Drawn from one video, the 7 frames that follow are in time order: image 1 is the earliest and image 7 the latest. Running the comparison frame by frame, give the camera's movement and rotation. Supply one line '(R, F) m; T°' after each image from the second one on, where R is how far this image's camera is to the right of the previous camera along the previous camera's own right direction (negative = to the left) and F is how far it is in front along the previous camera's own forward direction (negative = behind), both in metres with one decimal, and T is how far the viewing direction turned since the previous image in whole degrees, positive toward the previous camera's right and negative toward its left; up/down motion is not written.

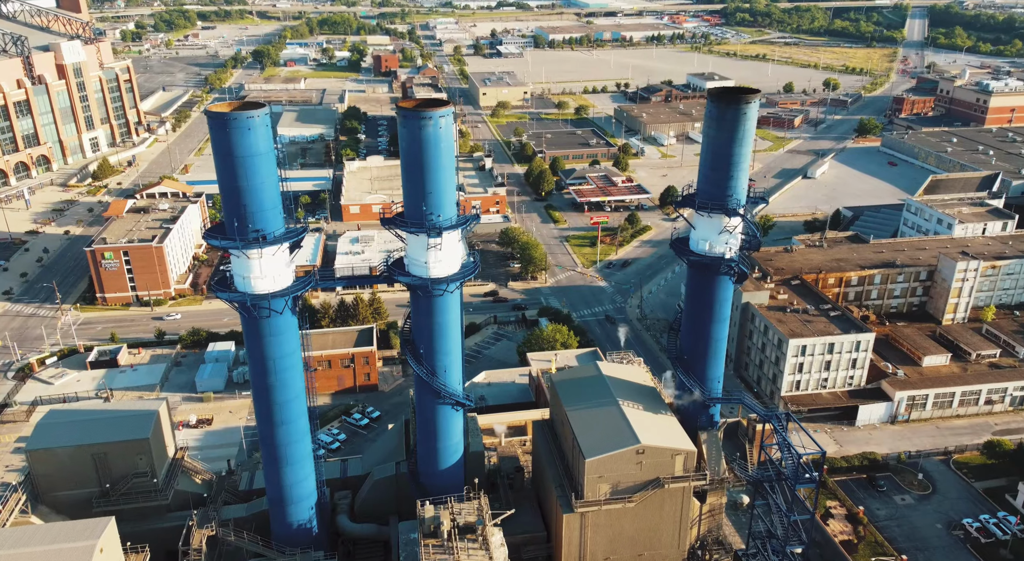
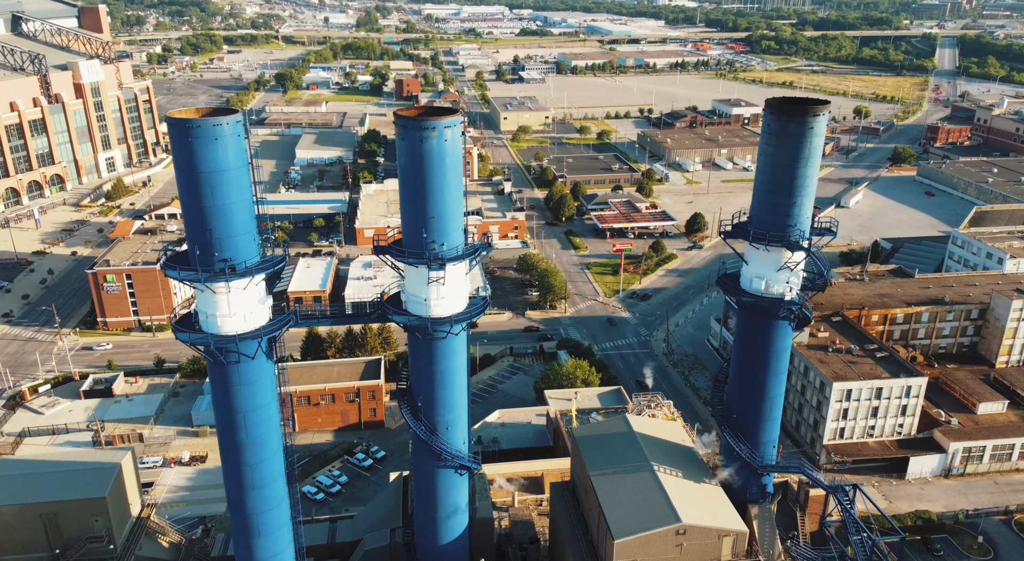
(0.0, +1.8) m; -1°
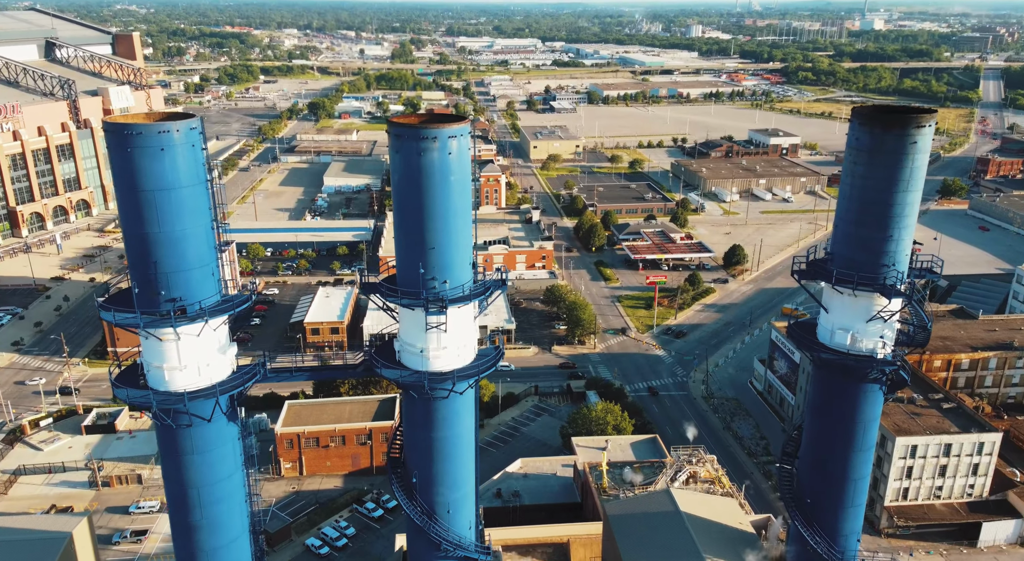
(+0.1, +1.9) m; -2°
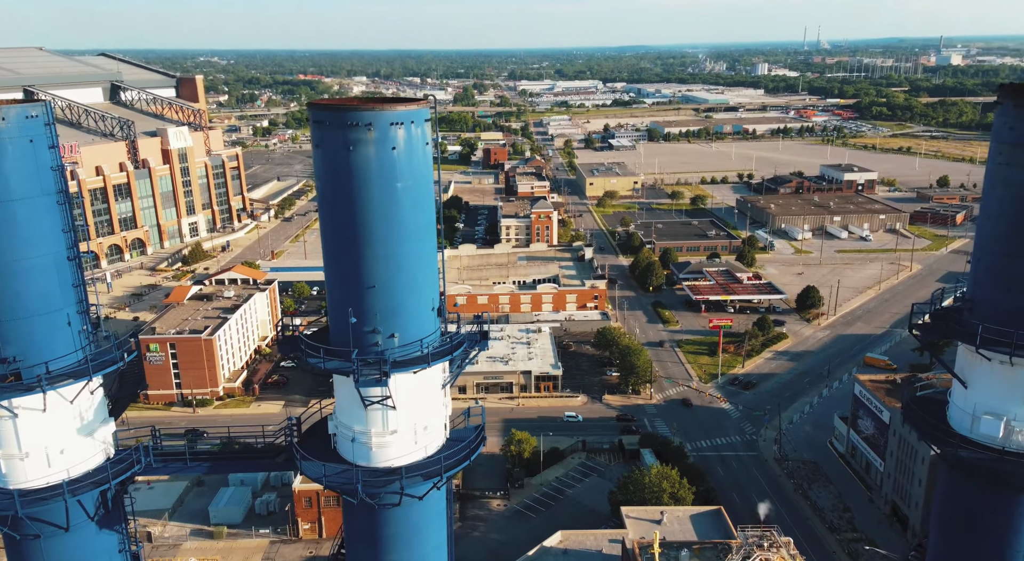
(+0.6, +2.4) m; -5°
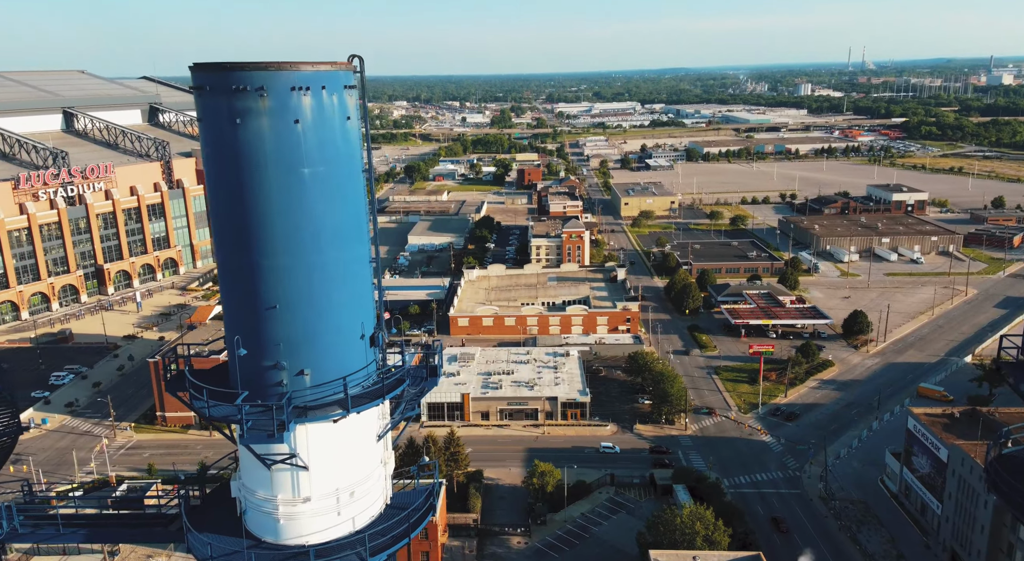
(+0.4, +1.3) m; -3°
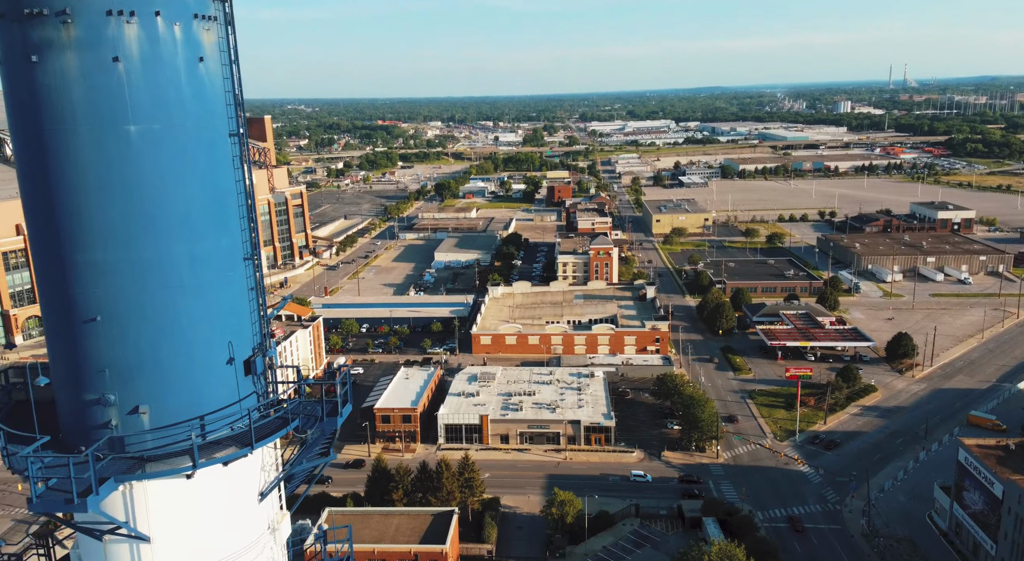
(+0.4, +1.1) m; -3°
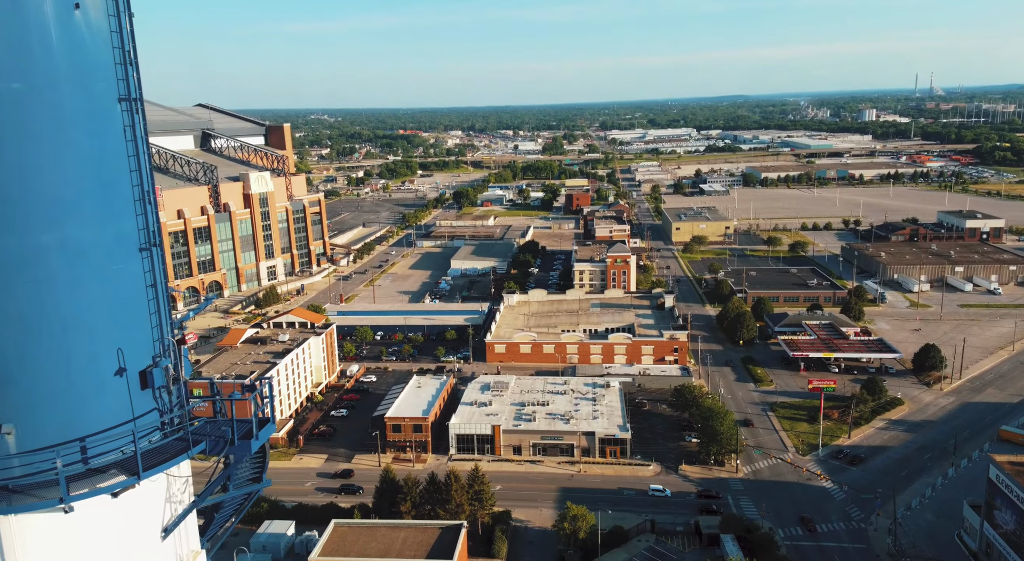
(+0.2, +0.6) m; -2°
